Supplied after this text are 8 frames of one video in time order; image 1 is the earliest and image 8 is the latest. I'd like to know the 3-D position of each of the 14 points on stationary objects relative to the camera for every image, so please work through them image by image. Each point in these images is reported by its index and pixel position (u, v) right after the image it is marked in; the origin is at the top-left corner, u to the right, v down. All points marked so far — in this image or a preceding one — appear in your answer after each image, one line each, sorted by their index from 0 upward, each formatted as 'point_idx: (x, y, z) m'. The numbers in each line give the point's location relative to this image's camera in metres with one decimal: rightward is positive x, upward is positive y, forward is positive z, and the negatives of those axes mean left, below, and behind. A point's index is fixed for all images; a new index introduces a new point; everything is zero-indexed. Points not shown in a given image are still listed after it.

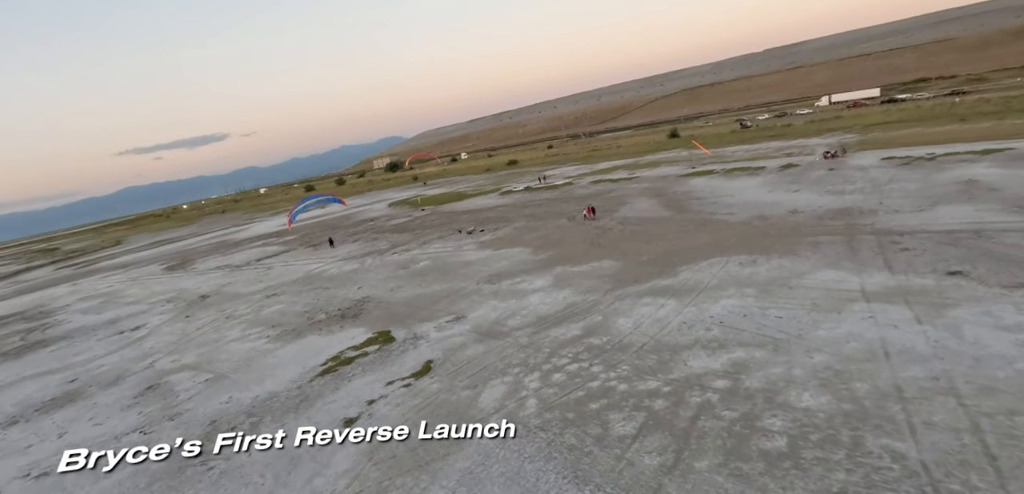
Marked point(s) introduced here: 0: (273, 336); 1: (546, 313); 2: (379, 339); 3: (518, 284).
0: (-8.9, -3.3, +19.2) m
1: (+1.0, -2.0, +15.7) m
2: (-4.2, -2.9, +16.6) m
3: (+0.2, -1.4, +19.6) m
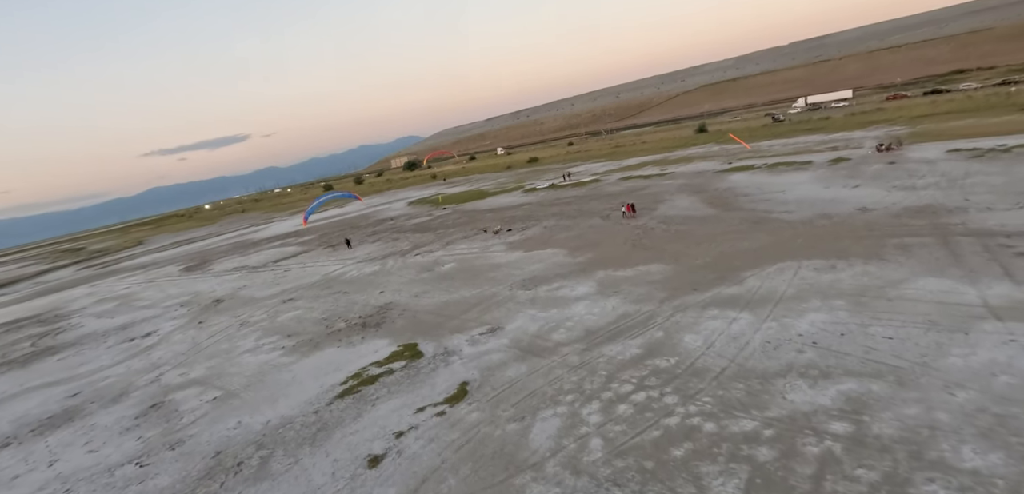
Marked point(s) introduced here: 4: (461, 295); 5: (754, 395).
0: (-7.6, -3.4, +17.6) m
1: (+2.2, -2.1, +13.8) m
2: (-3.0, -3.0, +14.8) m
3: (+1.5, -1.5, +17.6) m
4: (-1.9, -1.8, +19.6) m
5: (+4.3, -2.6, +9.2) m
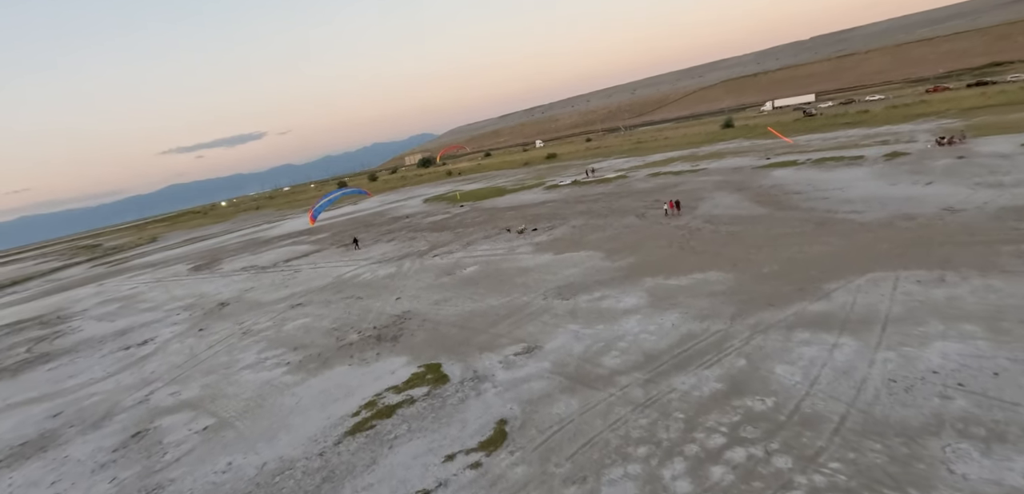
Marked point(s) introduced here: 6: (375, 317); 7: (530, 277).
0: (-6.5, -3.5, +15.5) m
1: (+3.2, -2.2, +11.4) m
2: (-2.1, -3.2, +12.6) m
3: (+2.6, -1.6, +15.3) m
4: (-0.8, -1.9, +17.3) m
5: (+5.1, -2.8, +6.8) m
6: (-4.9, -2.5, +18.8) m
7: (+0.7, -1.1, +19.7) m
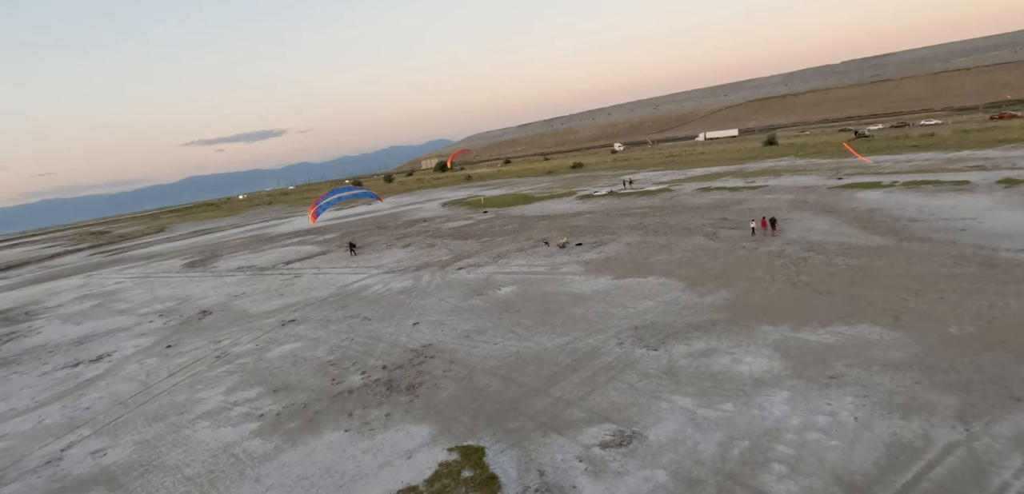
0: (-5.2, -3.7, +11.0) m
1: (+4.5, -2.9, +6.8) m
2: (-0.8, -3.5, +8.1) m
3: (+4.0, -2.3, +10.7) m
4: (+0.6, -2.4, +12.8) m
5: (+6.3, -3.5, +2.1) m
6: (-3.5, -2.8, +14.3) m
7: (+2.2, -1.8, +15.1) m
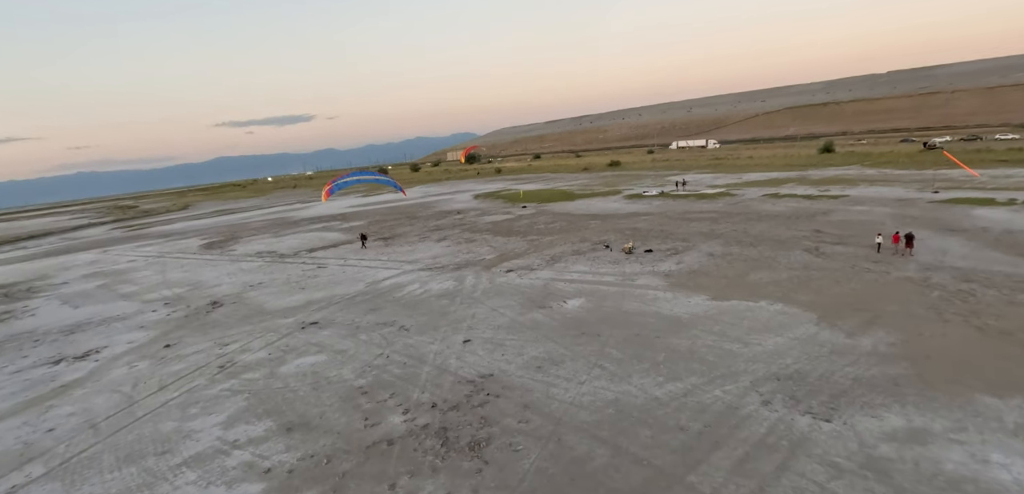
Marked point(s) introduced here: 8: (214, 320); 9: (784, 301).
0: (-3.6, -3.5, +7.9) m
1: (+6.0, -3.4, +3.3) m
2: (+0.7, -3.7, +4.8) m
3: (+5.7, -2.7, +7.2) m
4: (+2.4, -2.7, +9.4) m
5: (+7.6, -4.1, -1.5) m
6: (-1.7, -2.8, +11.1) m
7: (+4.1, -2.1, +11.7) m
8: (-10.1, -2.4, +17.7) m
9: (+7.1, -1.4, +13.5) m
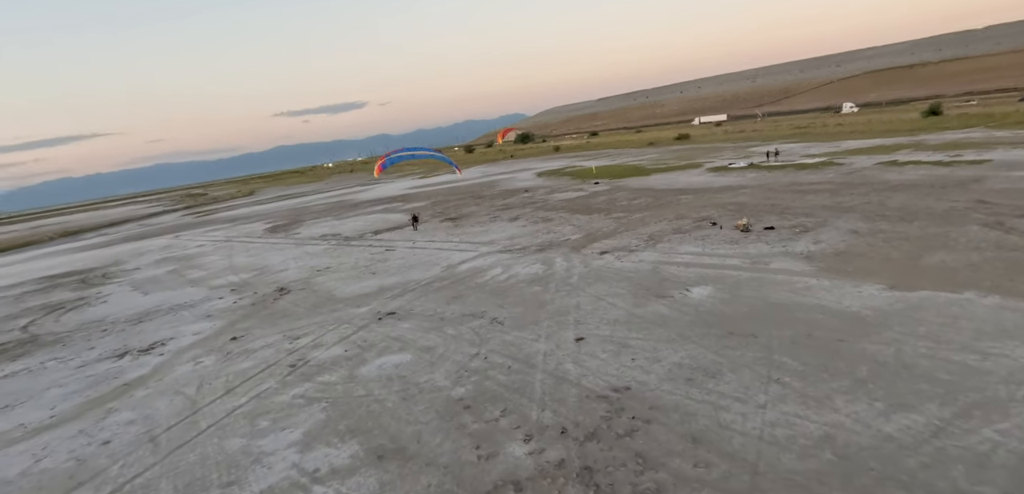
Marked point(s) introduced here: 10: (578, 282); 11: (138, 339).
0: (-1.5, -3.3, +5.8) m
1: (+7.5, -3.3, +0.2) m
2: (+2.5, -3.5, +2.2) m
3: (+7.6, -2.4, +4.1) m
4: (+4.5, -2.3, +6.6) m
5: (+8.6, -4.1, -4.6) m
6: (+0.7, -2.4, +8.7) m
7: (+6.4, -1.6, +8.7) m
8: (-7.1, -1.9, +16.1) m
9: (+9.6, -0.9, +10.2) m
10: (+1.9, -1.0, +14.8) m
11: (-10.6, -2.6, +14.8) m
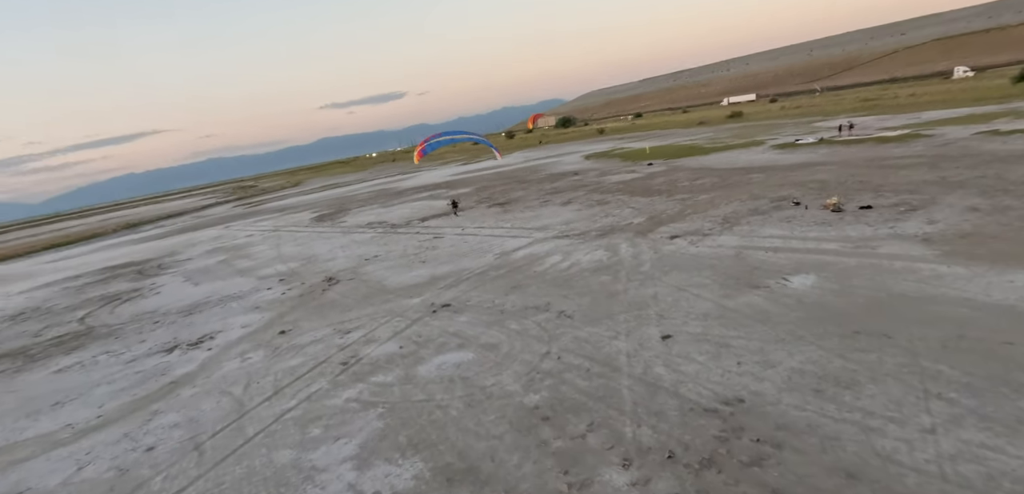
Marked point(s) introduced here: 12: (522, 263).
0: (-0.5, -3.2, +4.6) m
1: (+8.0, -3.2, -1.6) m
2: (+3.2, -3.5, +0.8) m
3: (+8.4, -2.3, +2.2) m
4: (+5.6, -2.1, +5.0) m
5: (+8.8, -4.2, -6.5) m
6: (+1.9, -2.2, +7.3) m
7: (+7.6, -1.3, +6.9) m
8: (-5.3, -1.5, +15.3) m
9: (+10.9, -0.5, +8.1) m
10: (+3.5, -0.6, +13.3) m
11: (-8.9, -2.3, +14.3) m
12: (+0.3, -0.5, +16.3) m
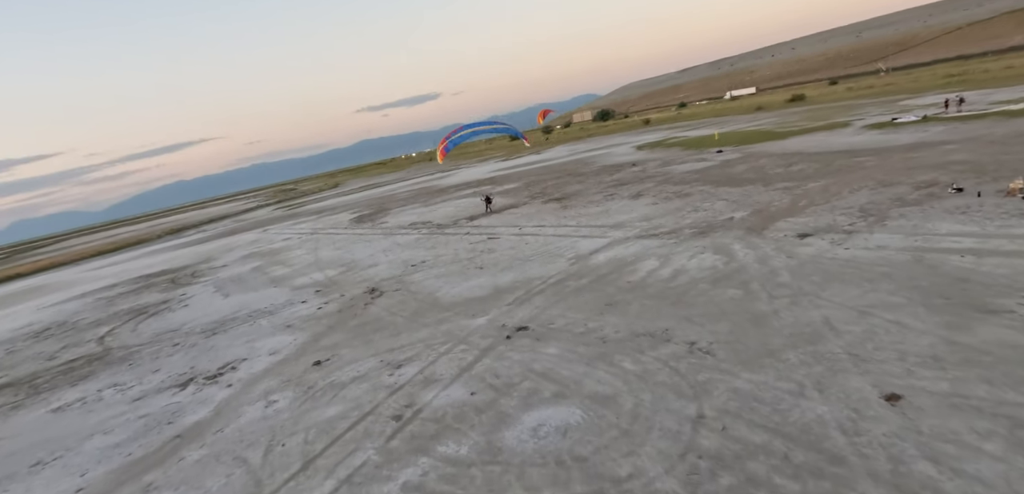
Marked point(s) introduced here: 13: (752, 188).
0: (+0.8, -3.3, +1.5) m
1: (+8.9, -3.3, -5.3) m
2: (+4.2, -3.6, -2.6) m
3: (+9.6, -2.3, -1.5) m
4: (+6.9, -2.2, +1.5) m
5: (+9.3, -4.3, -10.2) m
6: (+3.4, -2.3, +4.1) m
7: (+9.1, -1.4, +3.2) m
8: (-3.2, -1.7, +12.5) m
9: (+12.4, -0.5, +4.2) m
10: (+5.4, -0.6, +9.9) m
11: (-6.9, -2.5, +11.8) m
12: (+2.4, -0.5, +13.1) m
13: (+9.0, +2.2, +19.4) m
